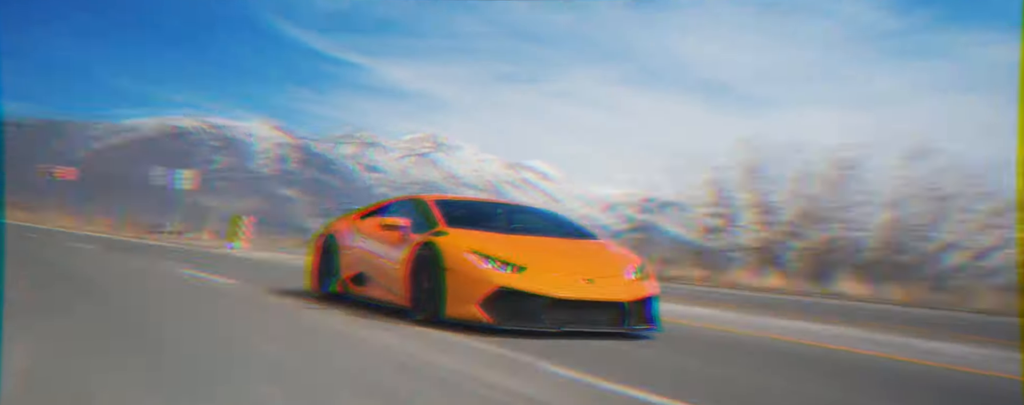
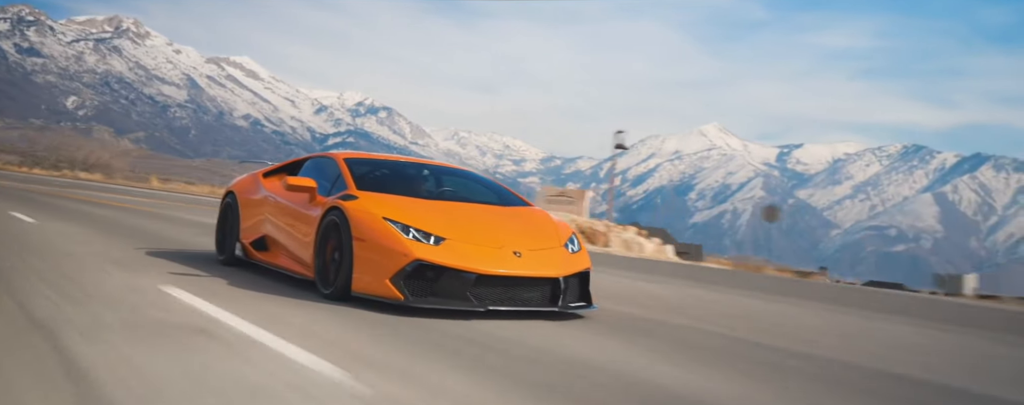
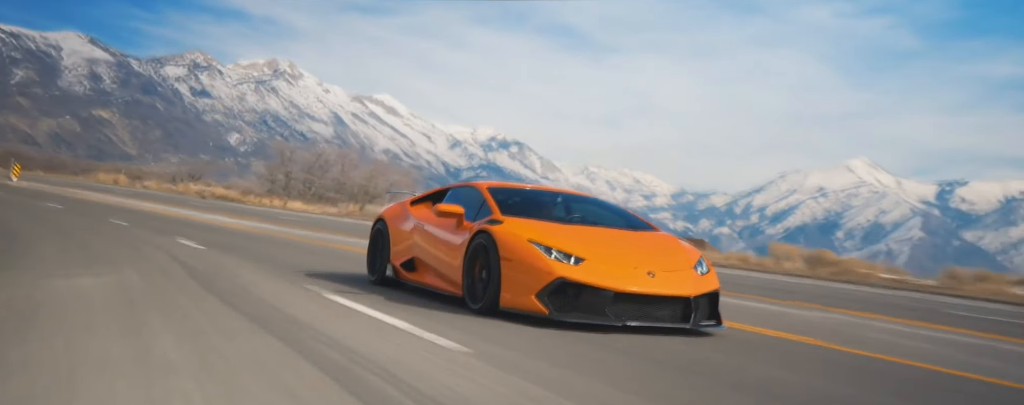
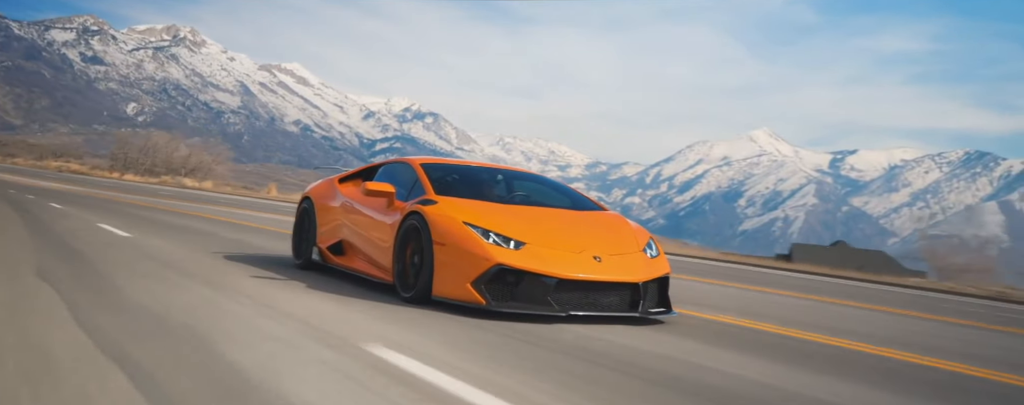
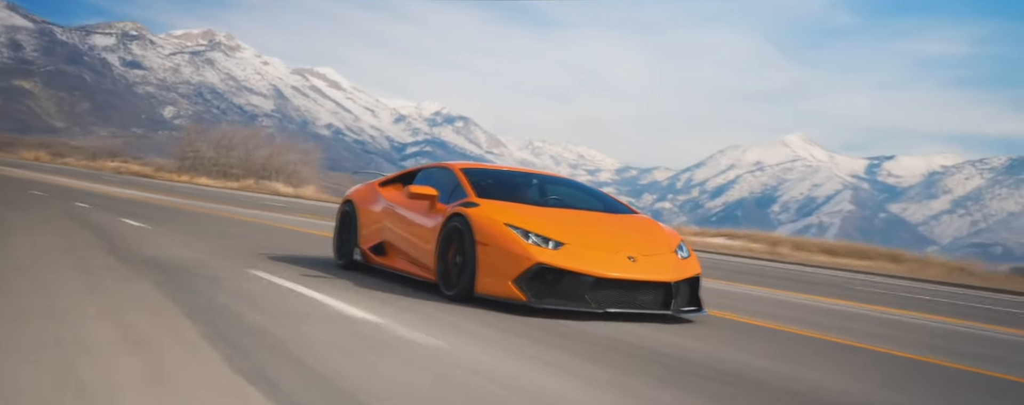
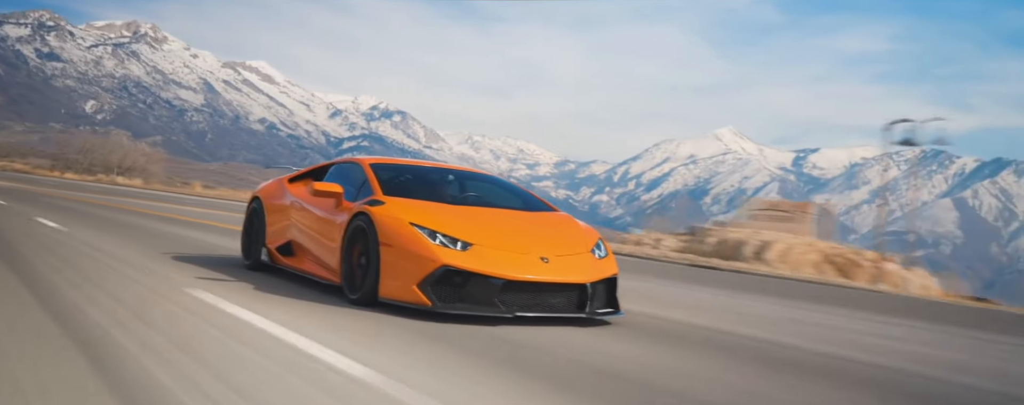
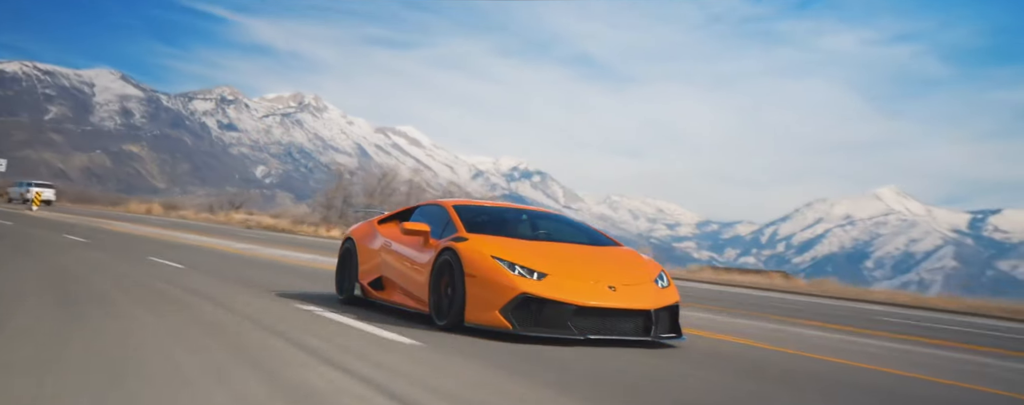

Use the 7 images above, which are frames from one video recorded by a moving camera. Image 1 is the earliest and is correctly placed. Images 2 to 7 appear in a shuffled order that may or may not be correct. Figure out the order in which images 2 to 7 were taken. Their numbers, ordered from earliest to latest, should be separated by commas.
7, 3, 5, 4, 6, 2
